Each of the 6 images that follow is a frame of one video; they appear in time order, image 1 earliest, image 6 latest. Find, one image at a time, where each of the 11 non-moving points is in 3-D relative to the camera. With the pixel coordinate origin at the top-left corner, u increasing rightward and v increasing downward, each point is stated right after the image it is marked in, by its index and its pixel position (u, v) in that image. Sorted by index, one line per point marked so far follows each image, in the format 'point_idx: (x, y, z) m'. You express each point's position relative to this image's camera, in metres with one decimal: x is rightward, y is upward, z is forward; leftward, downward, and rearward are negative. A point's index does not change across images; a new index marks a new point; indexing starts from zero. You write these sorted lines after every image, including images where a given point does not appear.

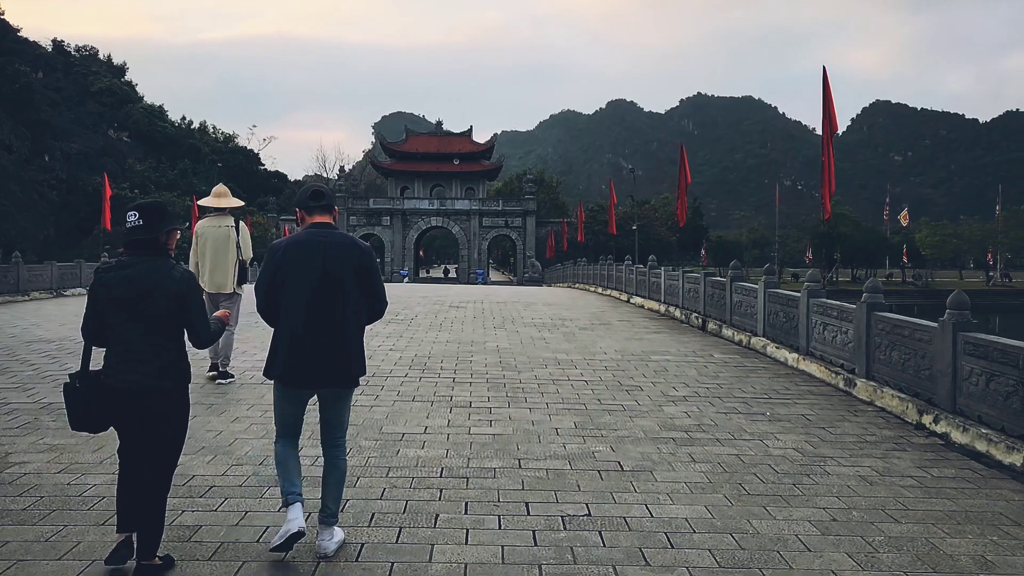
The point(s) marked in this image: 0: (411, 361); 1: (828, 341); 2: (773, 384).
0: (-1.1, -0.8, +8.3) m
1: (+3.1, -0.5, +7.8) m
2: (+2.4, -0.9, +7.4) m
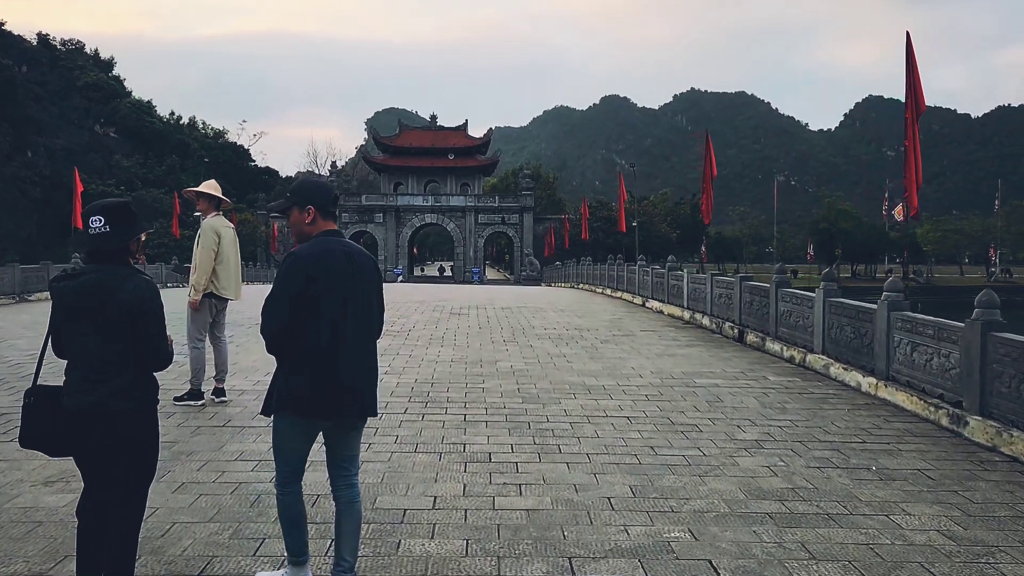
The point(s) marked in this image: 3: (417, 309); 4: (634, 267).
0: (-0.9, -0.9, +6.9) m
1: (+3.2, -0.6, +6.4) m
2: (+2.6, -1.0, +6.0) m
3: (-1.7, -0.4, +14.4) m
4: (+2.7, +0.5, +17.9) m
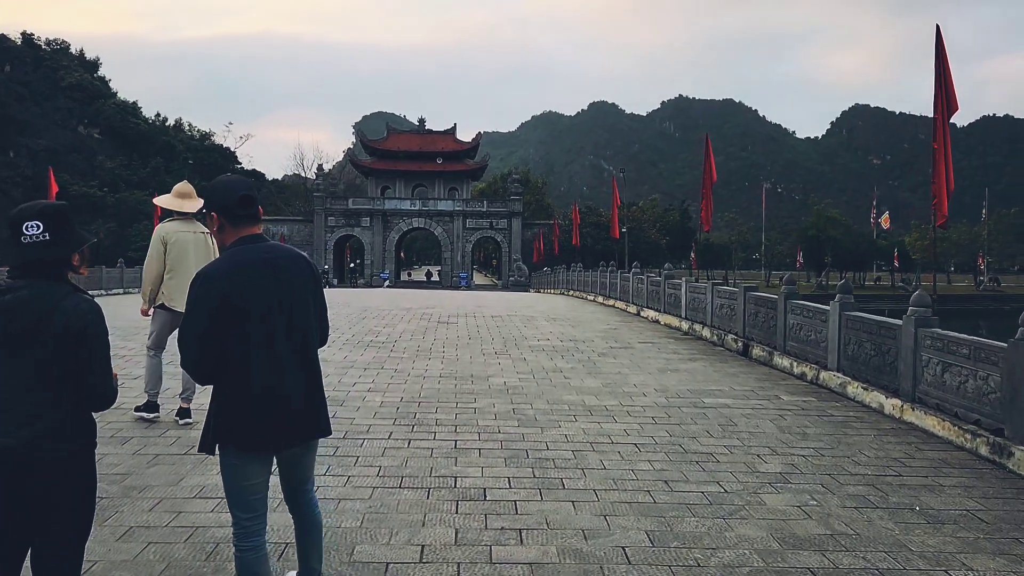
0: (-0.9, -1.0, +6.3) m
1: (+3.2, -0.7, +5.9) m
2: (+2.6, -1.1, +5.5) m
3: (-1.9, -0.5, +13.8) m
4: (+2.5, +0.3, +17.3) m
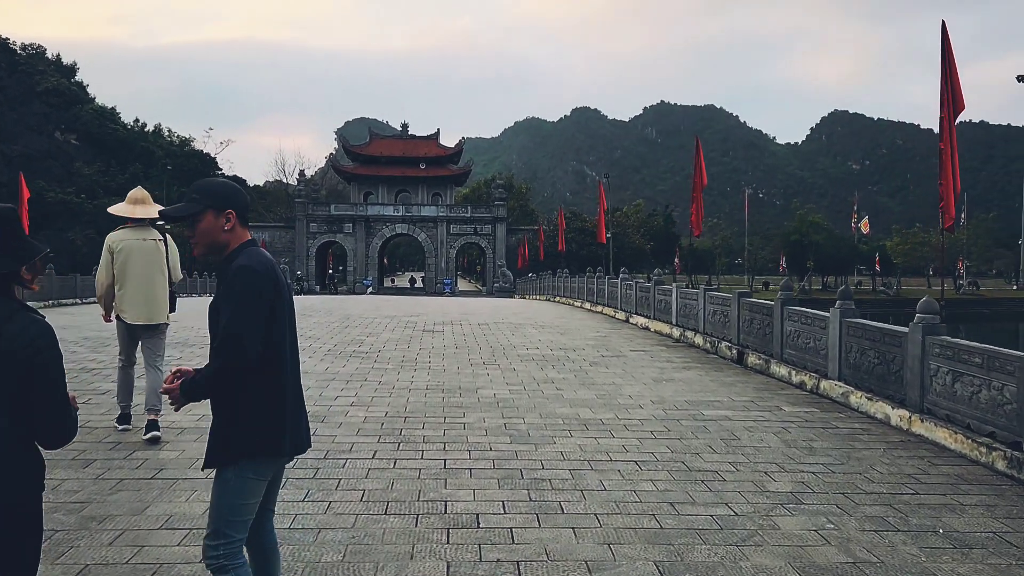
0: (-1.0, -1.0, +5.9) m
1: (+3.1, -0.8, +5.6) m
2: (+2.5, -1.2, +5.2) m
3: (-2.1, -0.6, +13.5) m
4: (+2.2, +0.1, +17.1) m
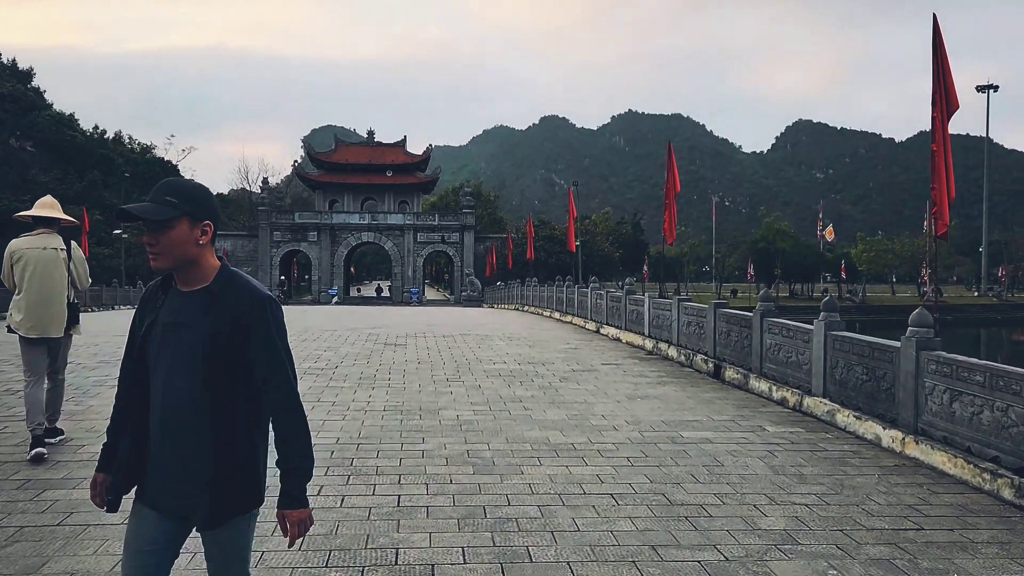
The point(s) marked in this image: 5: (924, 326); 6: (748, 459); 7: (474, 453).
0: (-1.2, -1.1, +5.4) m
1: (+2.9, -0.8, +5.2) m
2: (+2.3, -1.2, +4.7) m
3: (-2.6, -0.8, +12.9) m
4: (+1.5, -0.1, +16.6) m
5: (+2.9, -0.3, +5.6) m
6: (+1.6, -1.2, +5.4) m
7: (-0.3, -1.1, +5.5) m
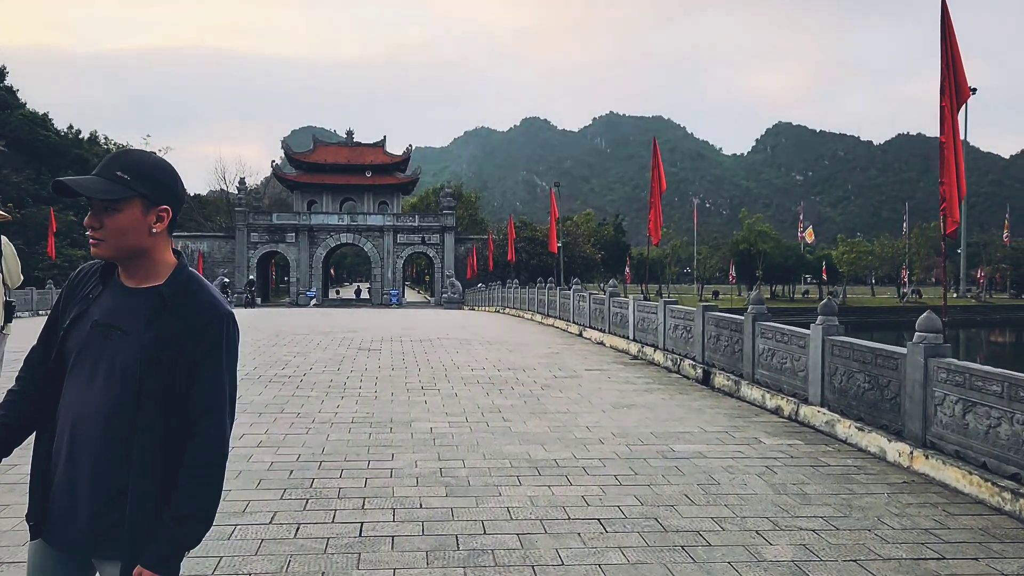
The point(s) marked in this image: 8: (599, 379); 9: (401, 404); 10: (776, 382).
0: (-1.4, -1.2, +4.9) m
1: (+2.8, -0.9, +4.8) m
2: (+2.2, -1.2, +4.3) m
3: (-3.0, -0.8, +12.3) m
4: (+1.1, -0.1, +16.2) m
5: (+2.8, -0.3, +5.2) m
6: (+1.5, -1.2, +5.0) m
7: (-0.4, -1.2, +5.0) m
8: (+1.0, -1.0, +8.9) m
9: (-1.0, -1.0, +7.2) m
10: (+2.4, -0.9, +7.3) m
